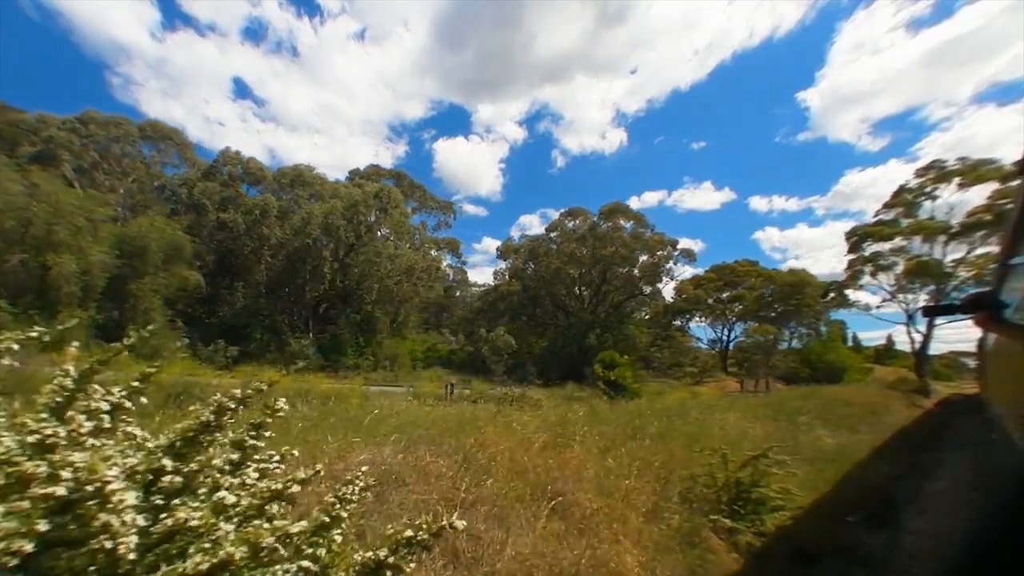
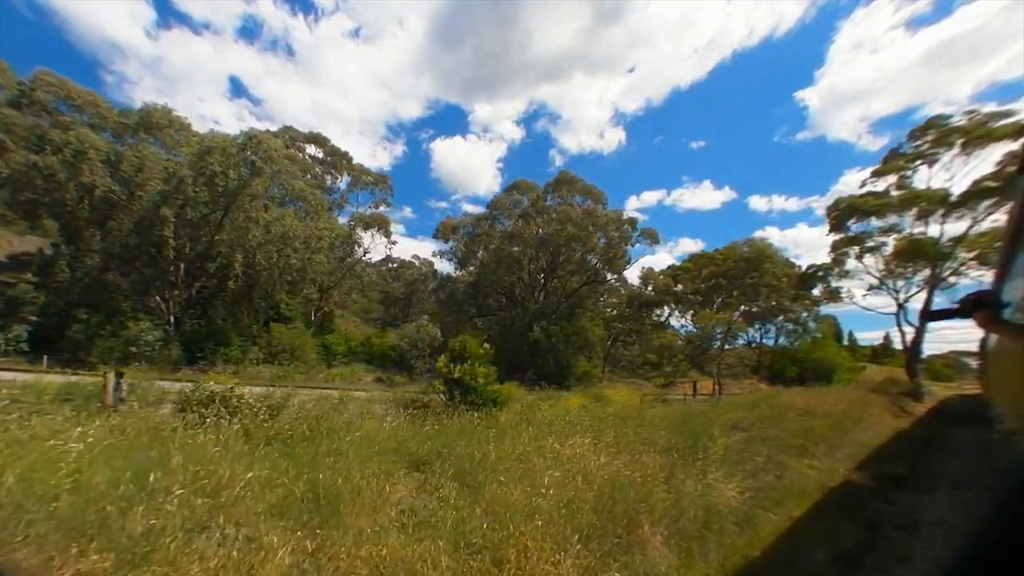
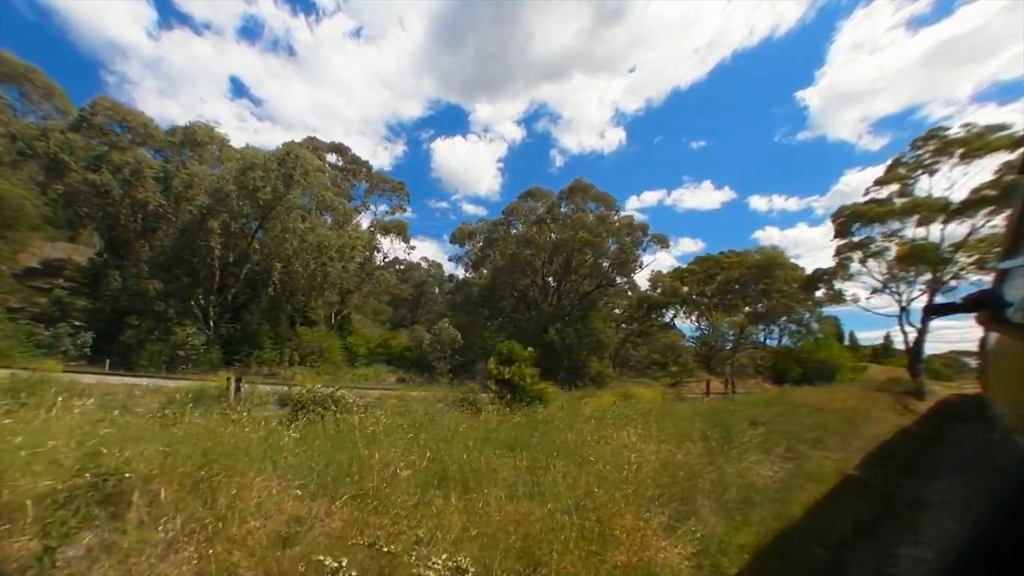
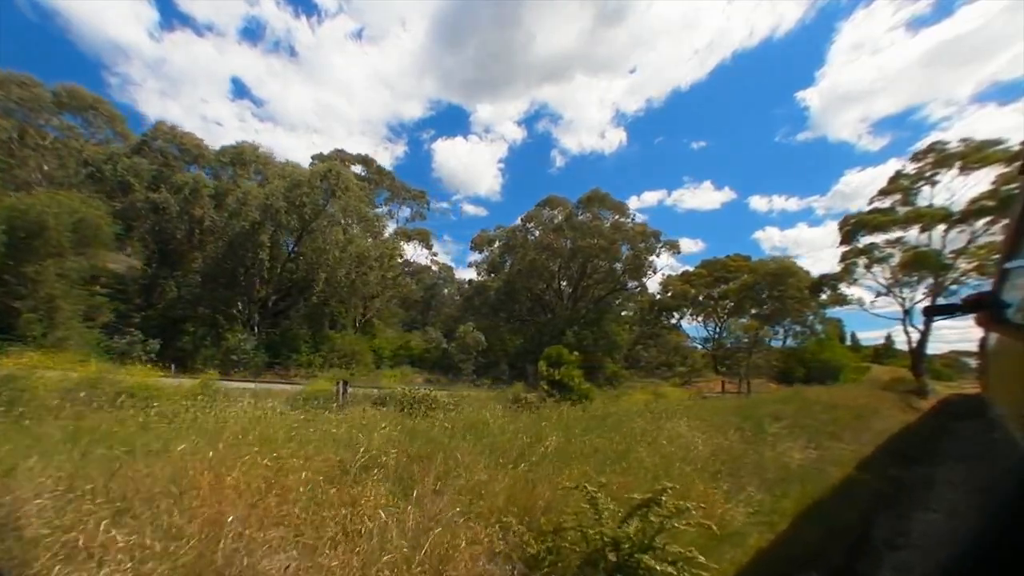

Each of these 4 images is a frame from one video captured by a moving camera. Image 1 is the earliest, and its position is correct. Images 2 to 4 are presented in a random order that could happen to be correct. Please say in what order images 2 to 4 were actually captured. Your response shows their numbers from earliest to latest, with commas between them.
4, 3, 2
